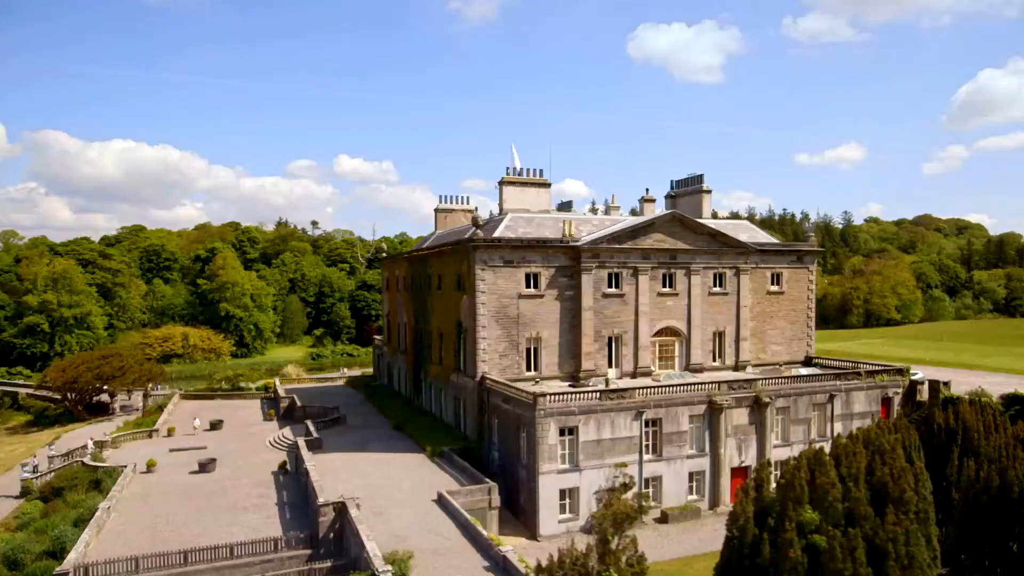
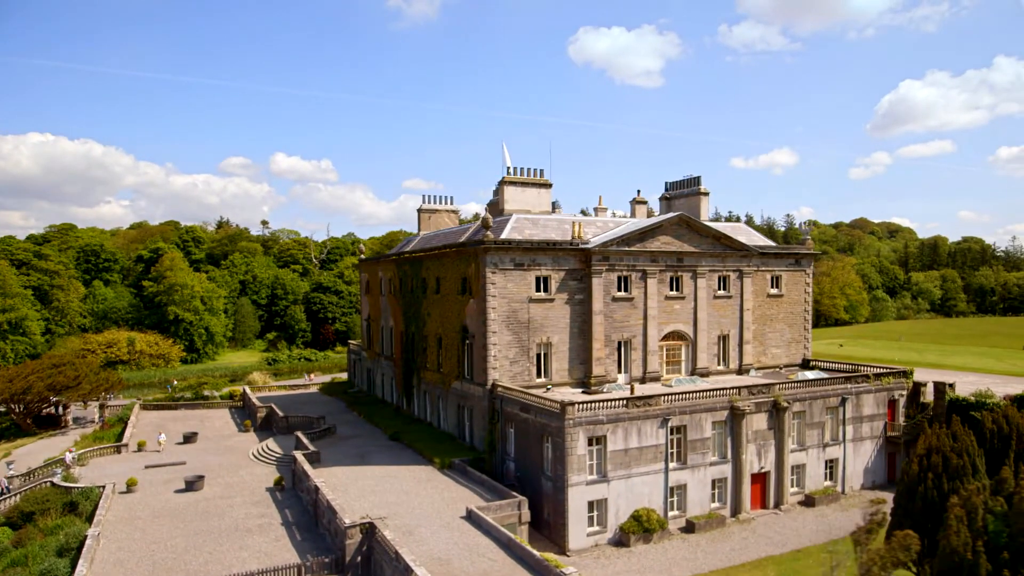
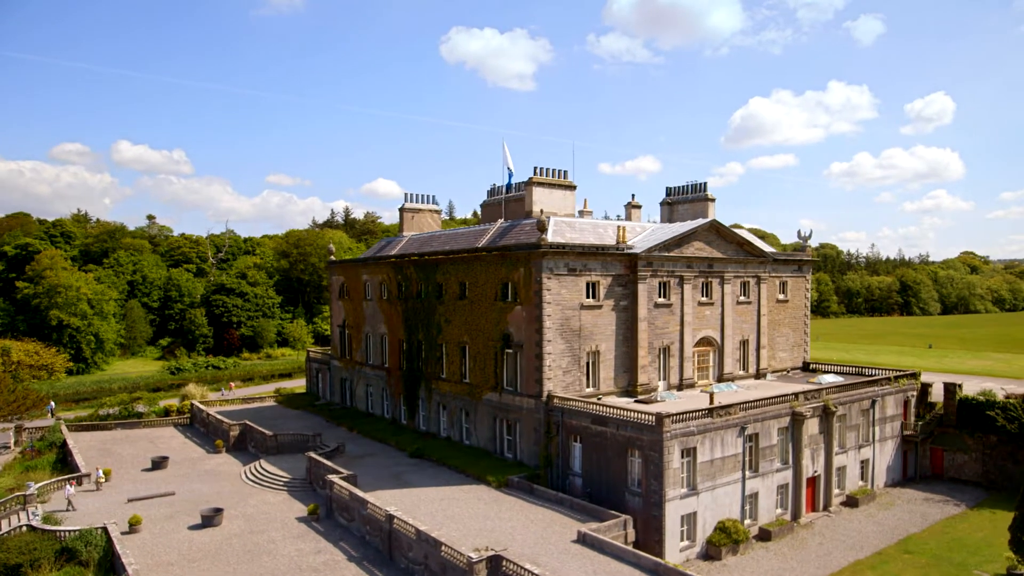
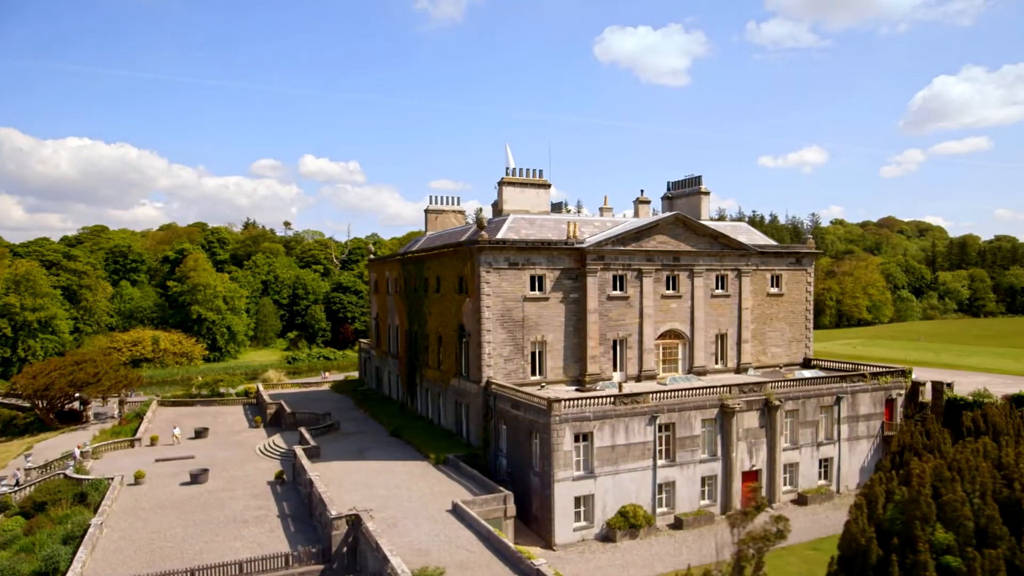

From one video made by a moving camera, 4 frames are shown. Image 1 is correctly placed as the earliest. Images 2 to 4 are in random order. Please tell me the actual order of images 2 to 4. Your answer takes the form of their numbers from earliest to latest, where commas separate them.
4, 2, 3
